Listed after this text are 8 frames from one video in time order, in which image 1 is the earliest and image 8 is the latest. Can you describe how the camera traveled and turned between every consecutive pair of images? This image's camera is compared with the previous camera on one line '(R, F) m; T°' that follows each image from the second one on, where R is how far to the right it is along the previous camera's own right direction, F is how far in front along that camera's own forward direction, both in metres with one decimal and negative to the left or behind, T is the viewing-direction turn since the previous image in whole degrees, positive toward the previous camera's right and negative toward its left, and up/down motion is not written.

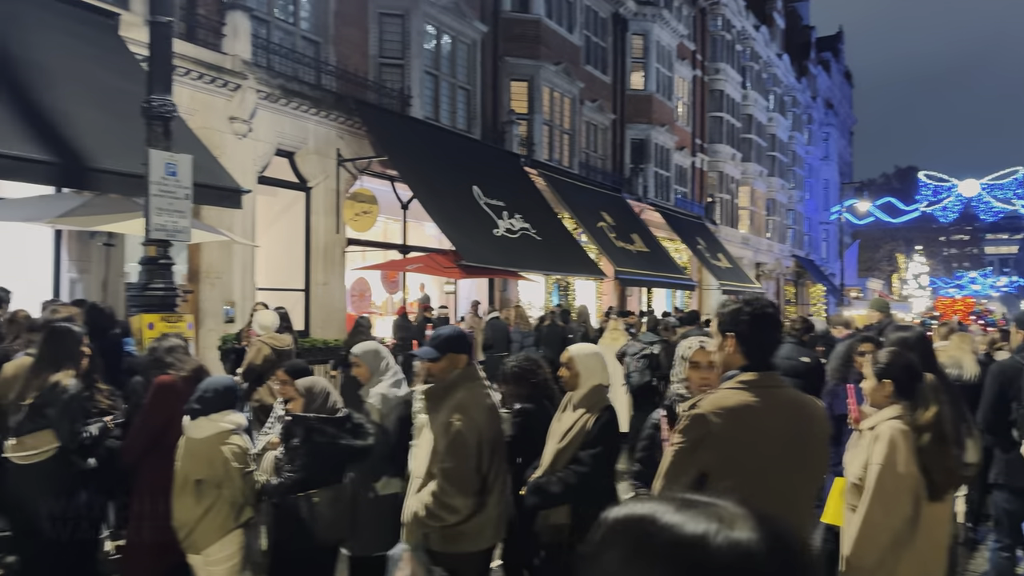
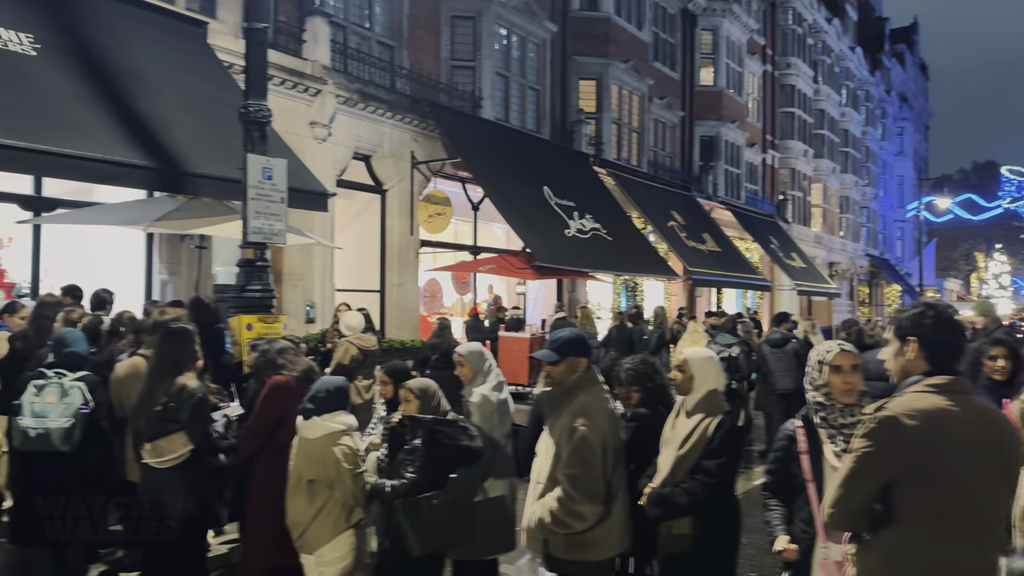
(-0.2, +0.1) m; -4°
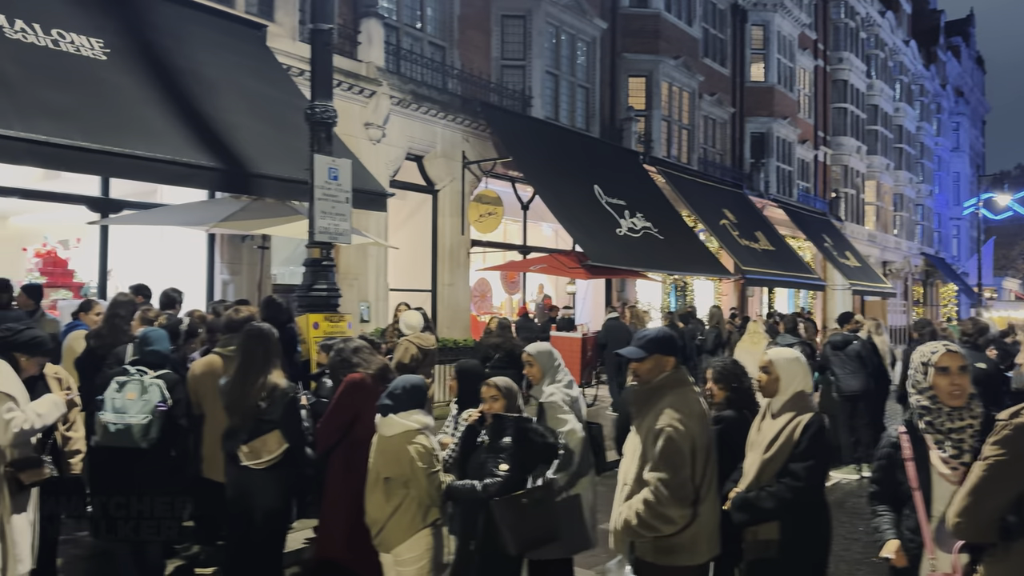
(-0.2, 0.0) m; -3°
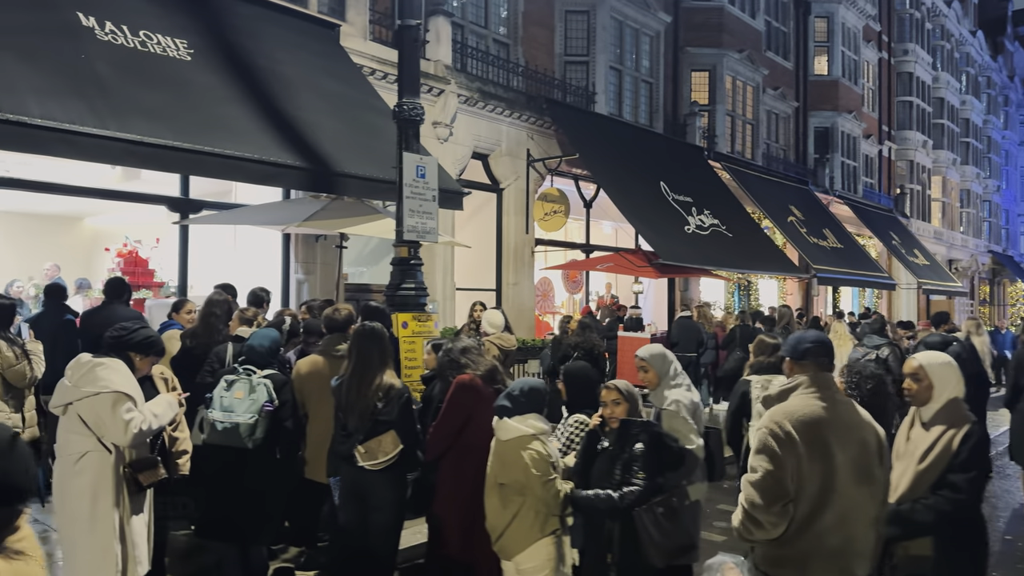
(-0.4, +0.1) m; -3°
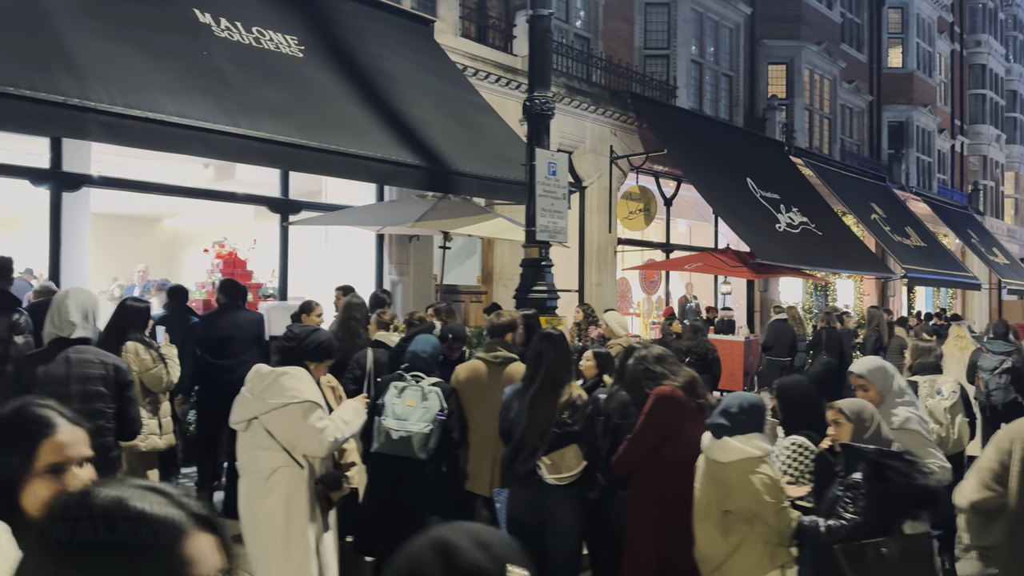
(-0.8, +0.3) m; -3°
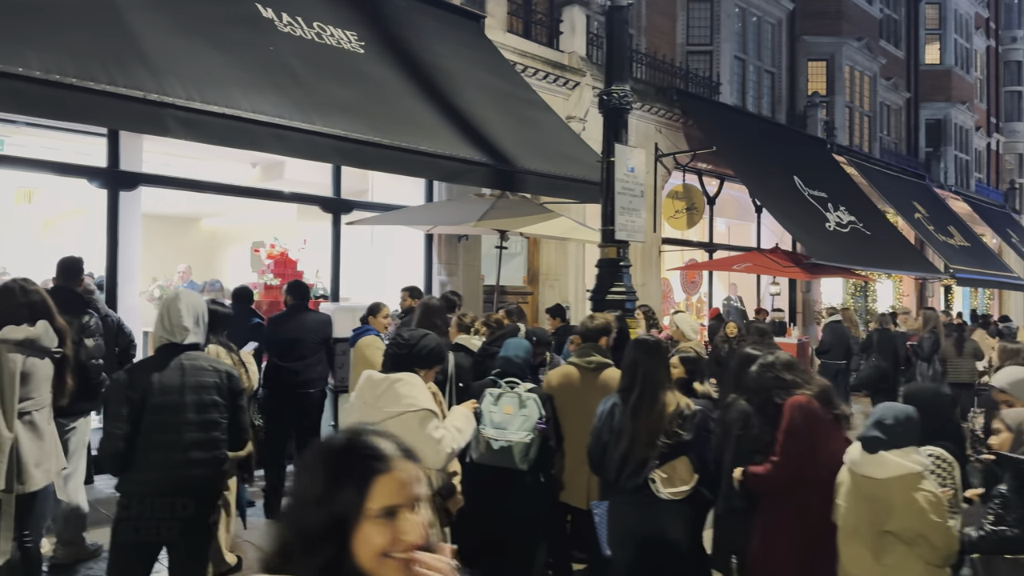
(-0.5, +0.2) m; -1°
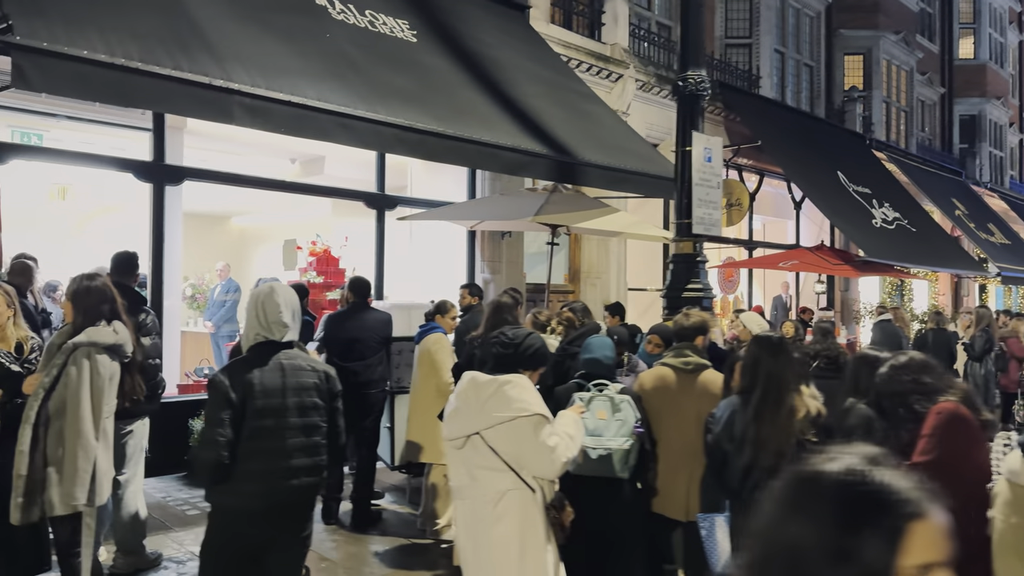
(-0.4, +0.3) m; -1°
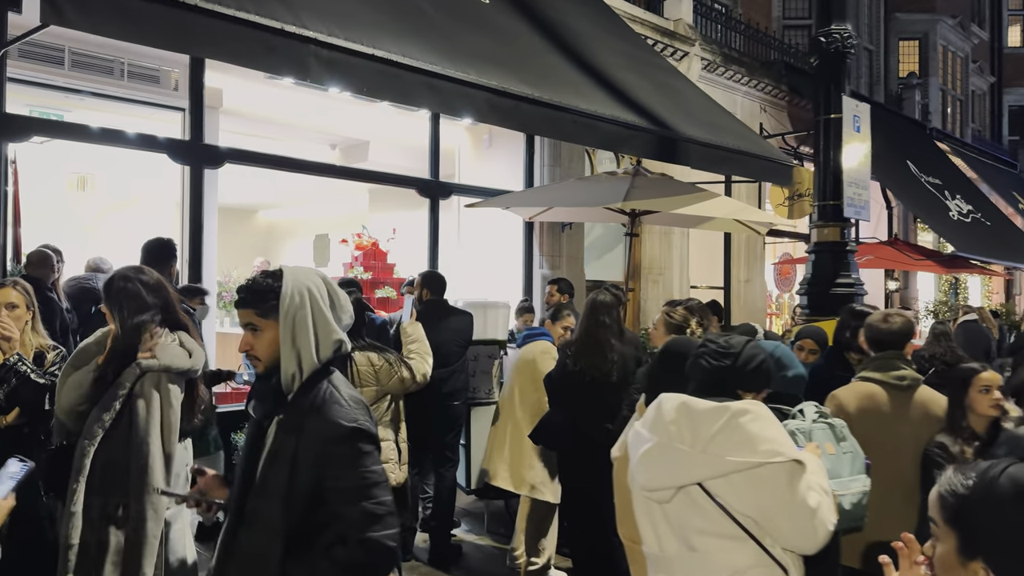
(-0.6, +0.9) m; -1°
